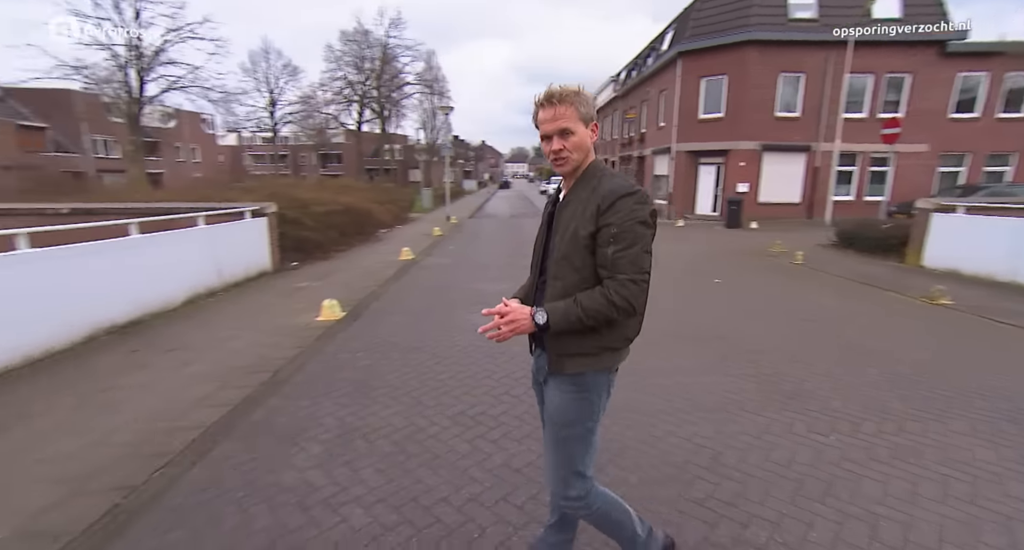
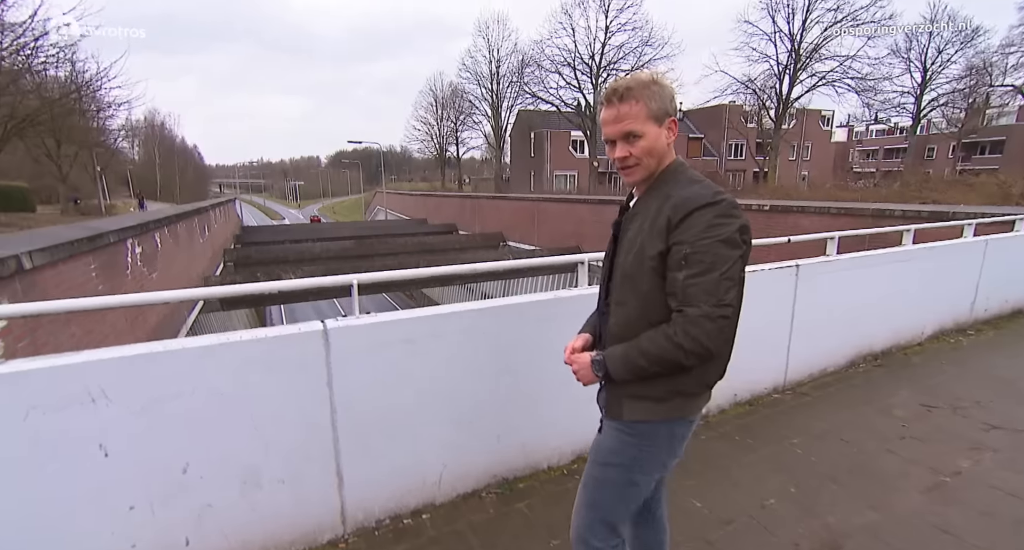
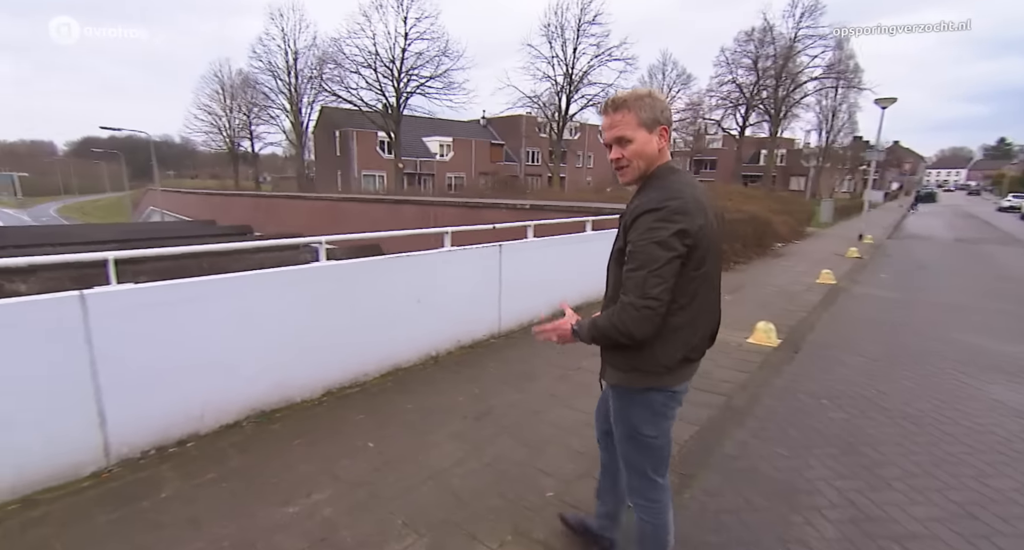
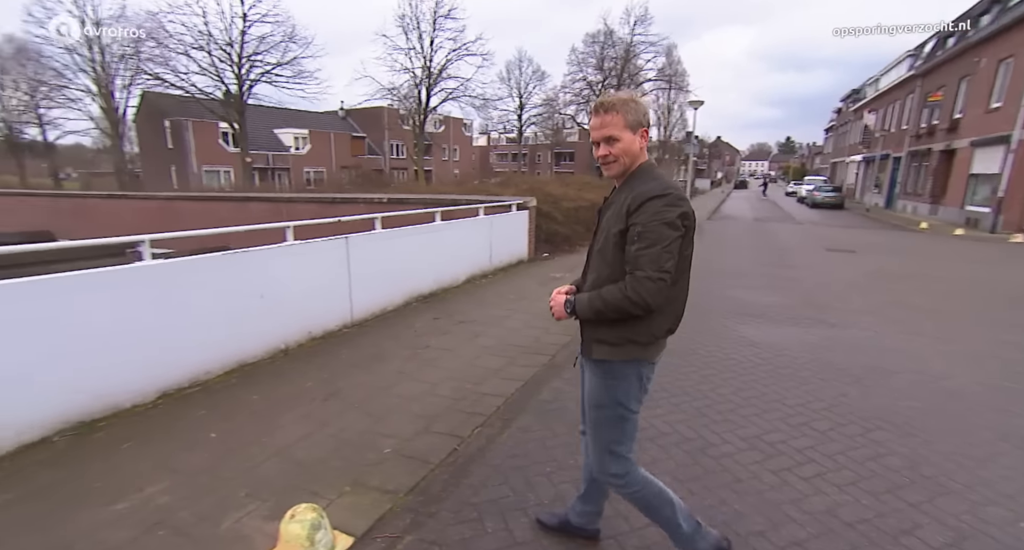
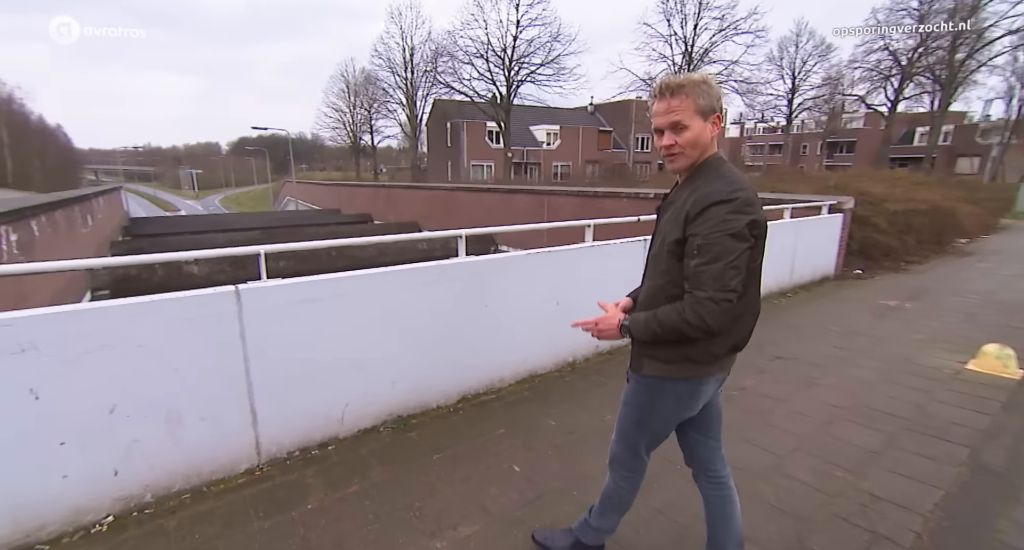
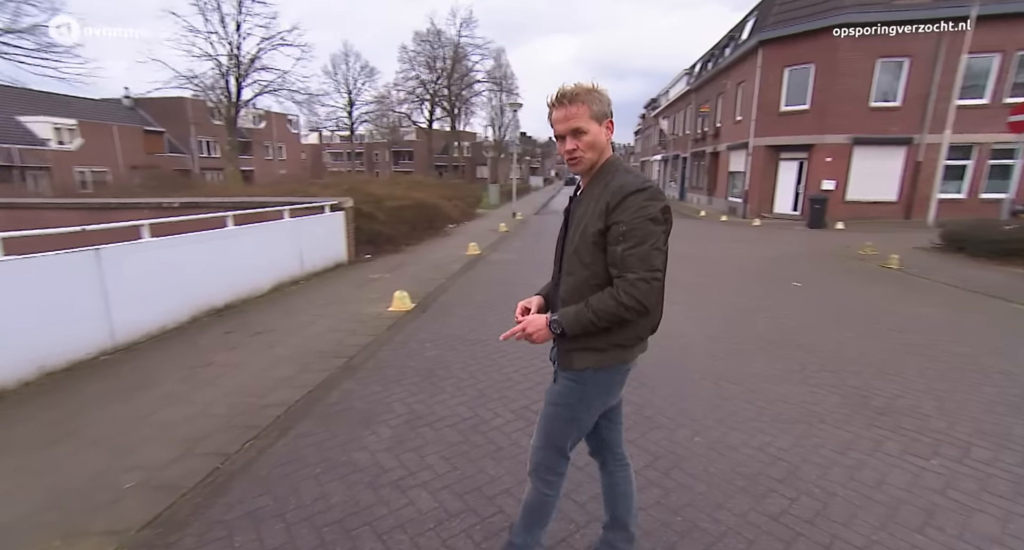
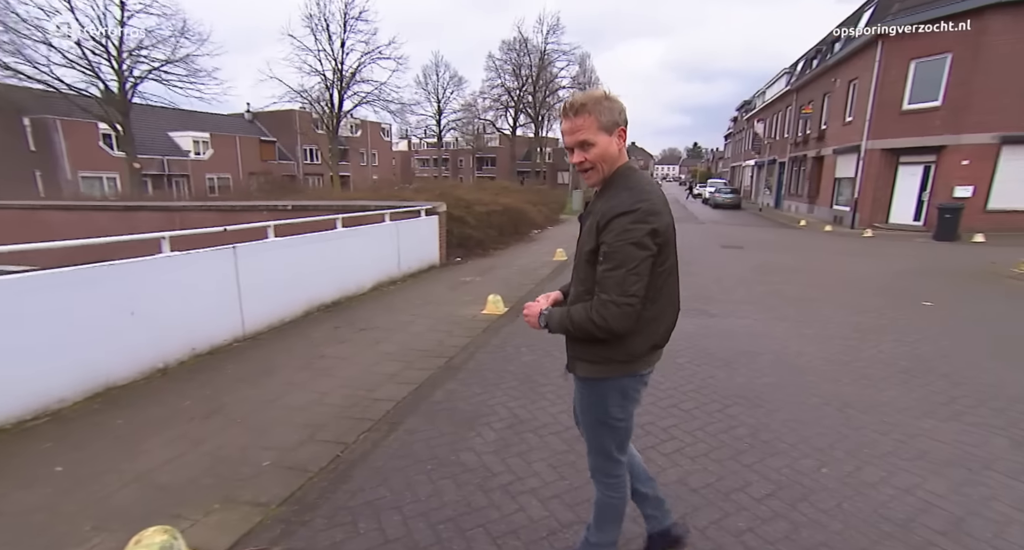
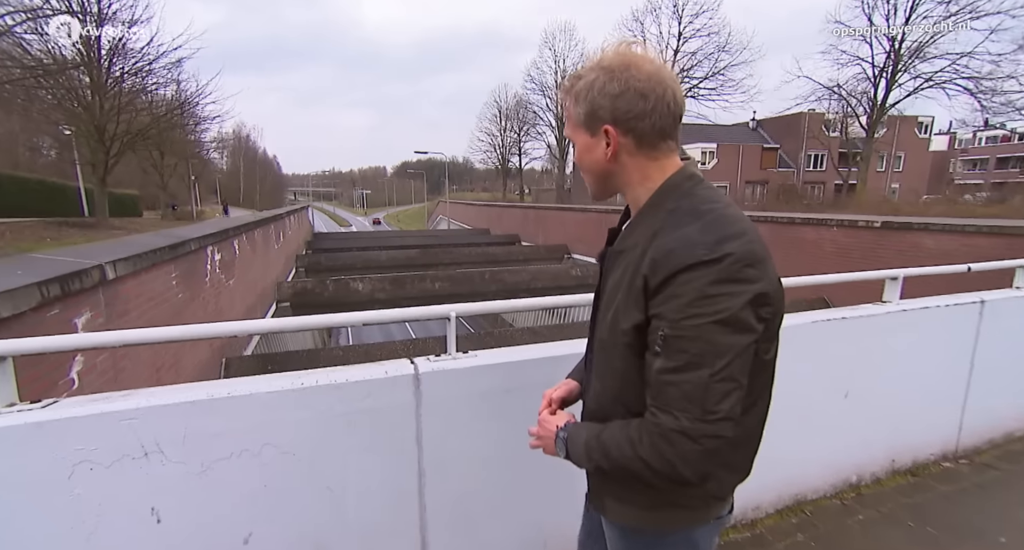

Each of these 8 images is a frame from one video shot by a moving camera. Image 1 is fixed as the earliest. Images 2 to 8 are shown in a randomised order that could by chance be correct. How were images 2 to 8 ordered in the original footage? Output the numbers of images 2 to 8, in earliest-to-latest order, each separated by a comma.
6, 7, 4, 3, 5, 2, 8
